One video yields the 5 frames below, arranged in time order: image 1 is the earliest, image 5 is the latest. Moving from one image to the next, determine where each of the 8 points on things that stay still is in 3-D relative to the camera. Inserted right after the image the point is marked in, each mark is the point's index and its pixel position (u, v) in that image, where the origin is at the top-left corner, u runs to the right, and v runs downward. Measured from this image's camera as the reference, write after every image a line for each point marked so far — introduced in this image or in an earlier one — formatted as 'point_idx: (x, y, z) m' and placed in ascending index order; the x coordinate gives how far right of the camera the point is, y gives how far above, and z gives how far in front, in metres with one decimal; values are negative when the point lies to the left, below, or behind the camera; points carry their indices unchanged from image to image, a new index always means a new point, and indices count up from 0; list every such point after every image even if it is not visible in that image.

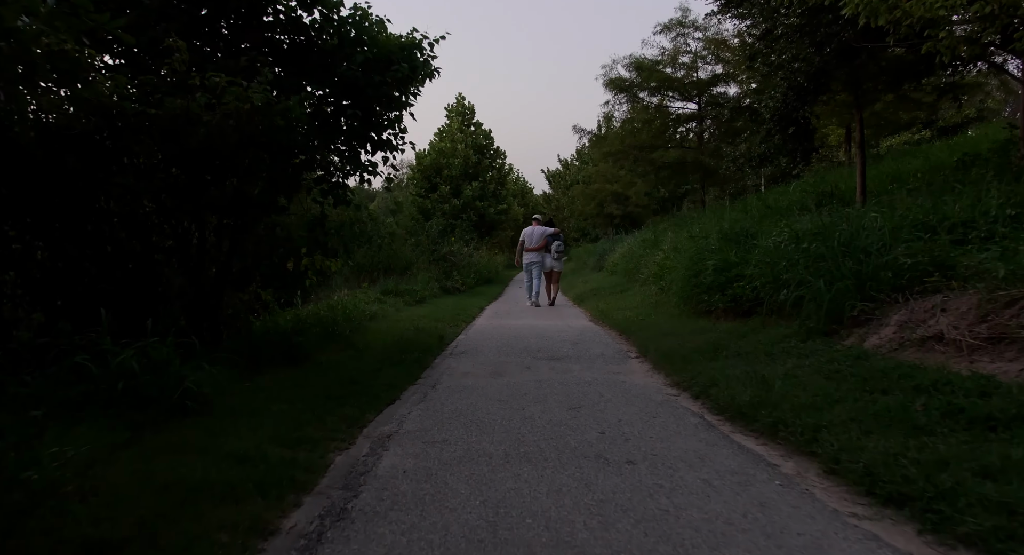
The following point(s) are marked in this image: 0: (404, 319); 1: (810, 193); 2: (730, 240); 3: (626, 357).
0: (-2.1, -0.8, +13.2) m
1: (+6.0, +1.7, +13.3) m
2: (+3.4, +0.6, +10.3) m
3: (+1.4, -1.0, +8.3) m
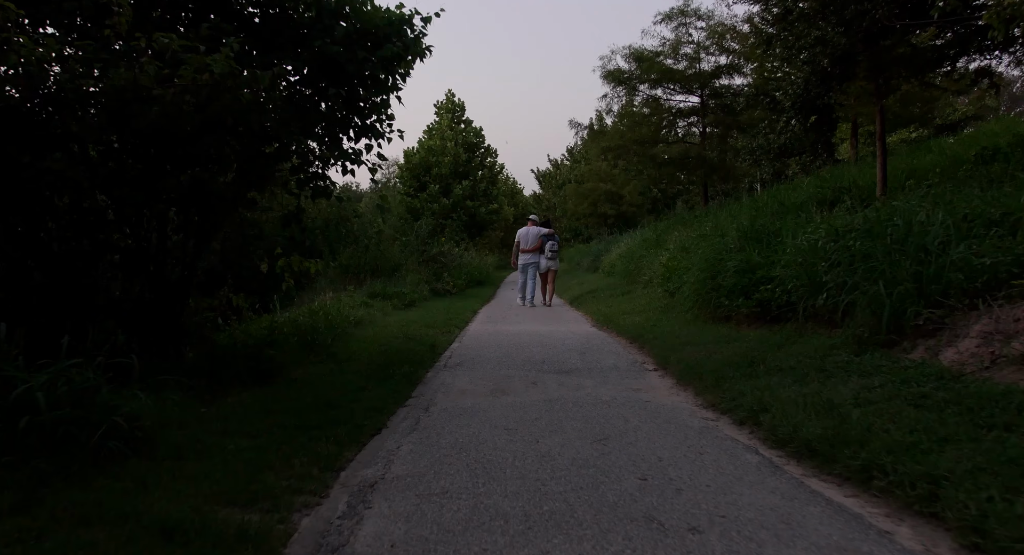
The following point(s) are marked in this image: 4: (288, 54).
0: (-2.2, -0.9, +12.2) m
1: (+5.9, +1.7, +12.5) m
2: (+3.4, +0.6, +9.5) m
3: (+1.5, -1.0, +7.4) m
4: (-2.4, +2.4, +7.0) m
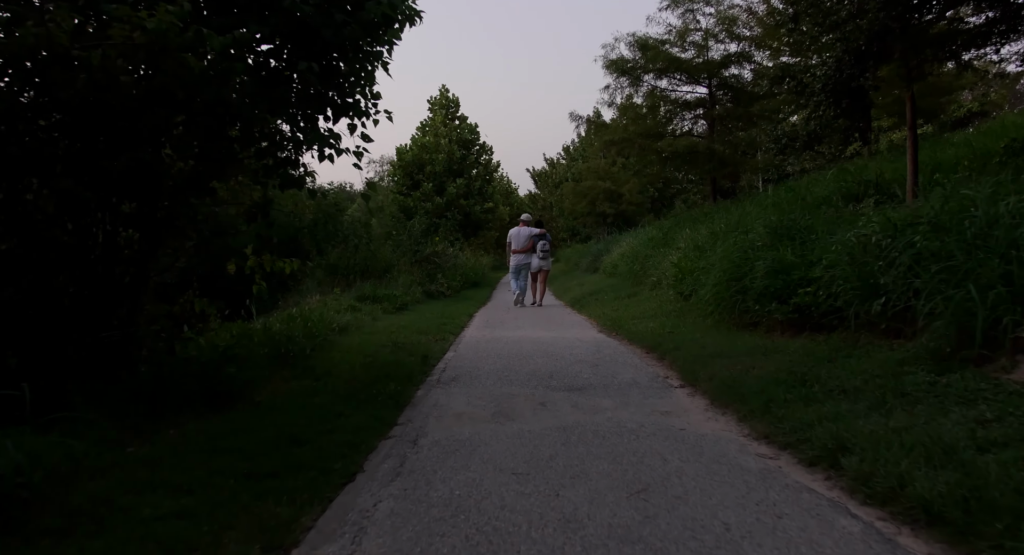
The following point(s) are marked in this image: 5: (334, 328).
0: (-2.2, -0.9, +11.1) m
1: (+5.9, +1.7, +11.5) m
2: (+3.4, +0.5, +8.5) m
3: (+1.5, -1.0, +6.4) m
4: (-2.3, +2.3, +5.9) m
5: (-2.8, -0.8, +10.3) m
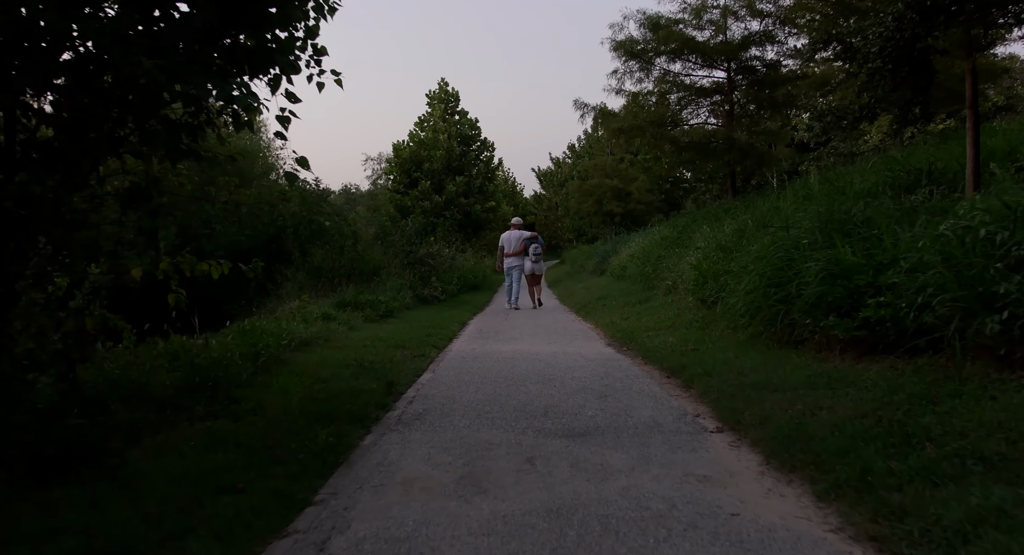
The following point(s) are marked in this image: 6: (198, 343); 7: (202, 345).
0: (-2.3, -1.0, +9.6) m
1: (+5.8, +1.6, +9.8) m
2: (+3.3, +0.5, +6.8) m
3: (+1.4, -1.1, +4.8) m
4: (-2.5, +2.3, +4.3) m
5: (-2.9, -0.8, +8.8) m
6: (-3.4, -0.7, +7.1) m
7: (-3.2, -0.7, +6.9) m
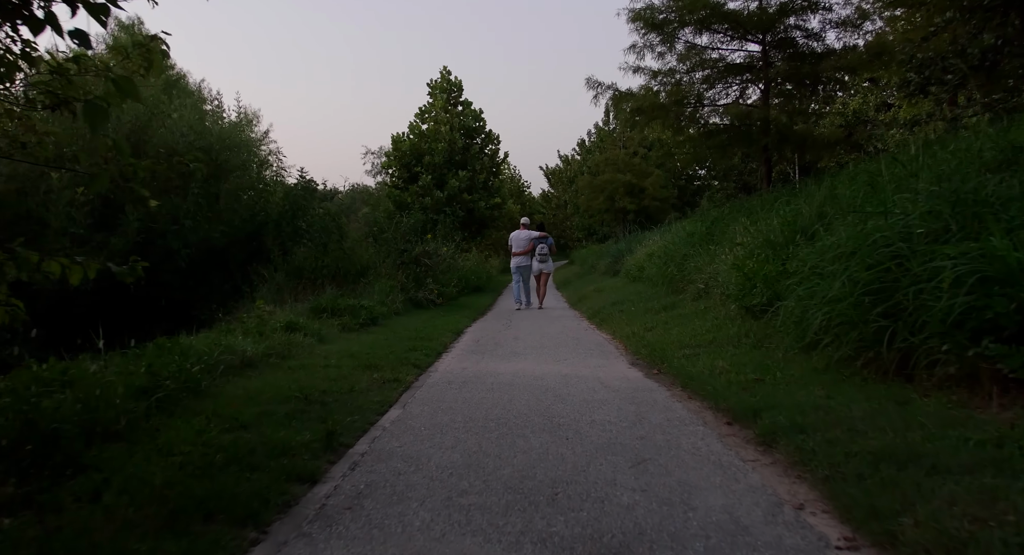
0: (-2.3, -1.0, +7.6) m
1: (+5.8, +1.6, +7.8) m
2: (+3.3, +0.5, +4.8) m
3: (+1.3, -1.1, +2.8) m
4: (-2.5, +2.3, +2.4) m
5: (-2.9, -0.9, +6.8) m
6: (-3.4, -0.7, +5.2) m
7: (-3.3, -0.7, +5.0) m
